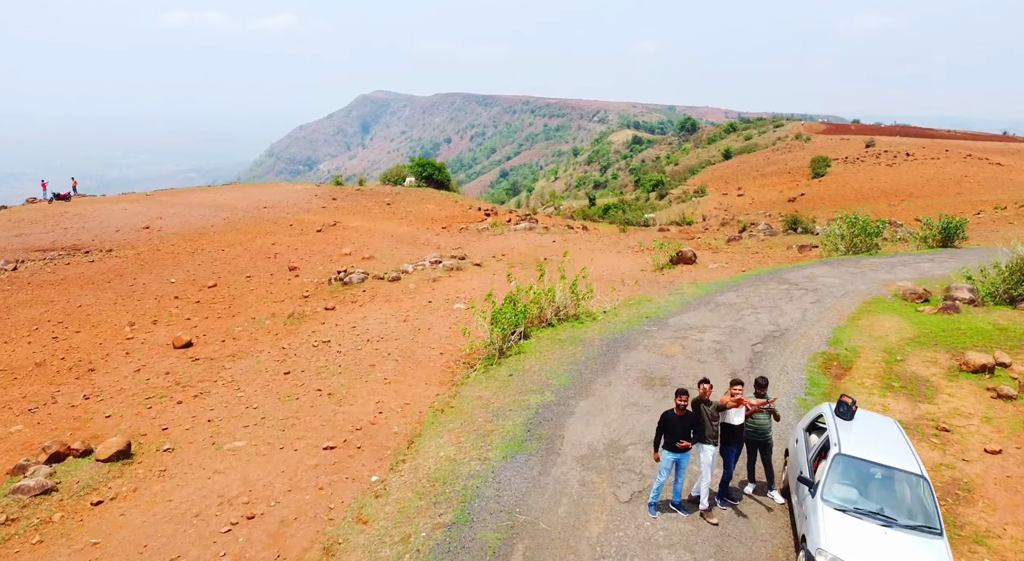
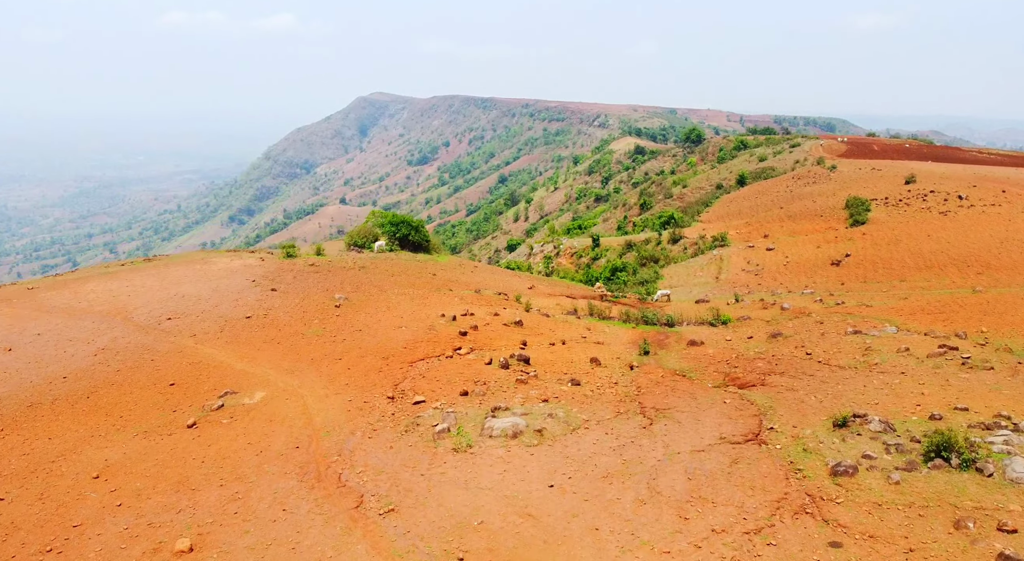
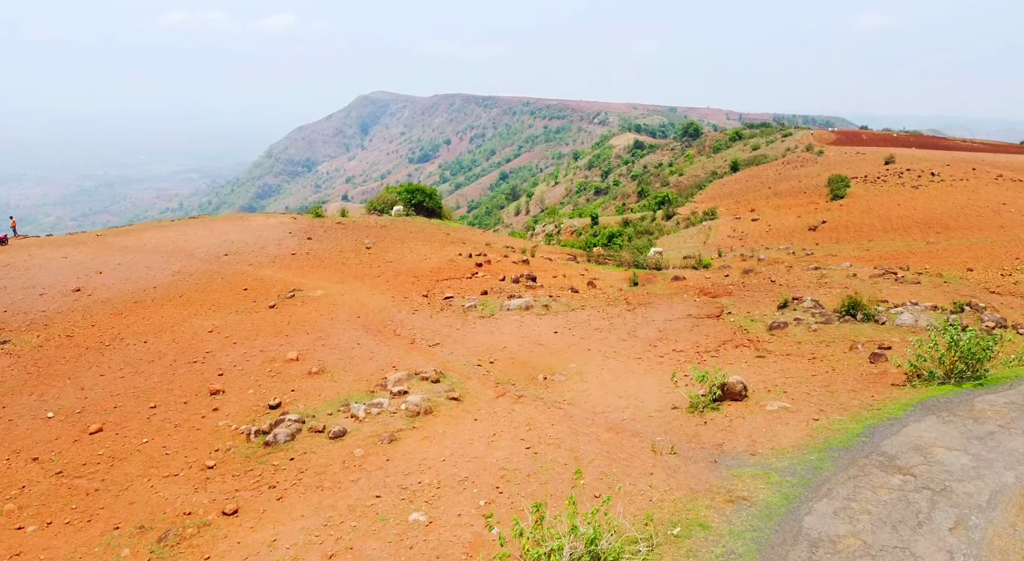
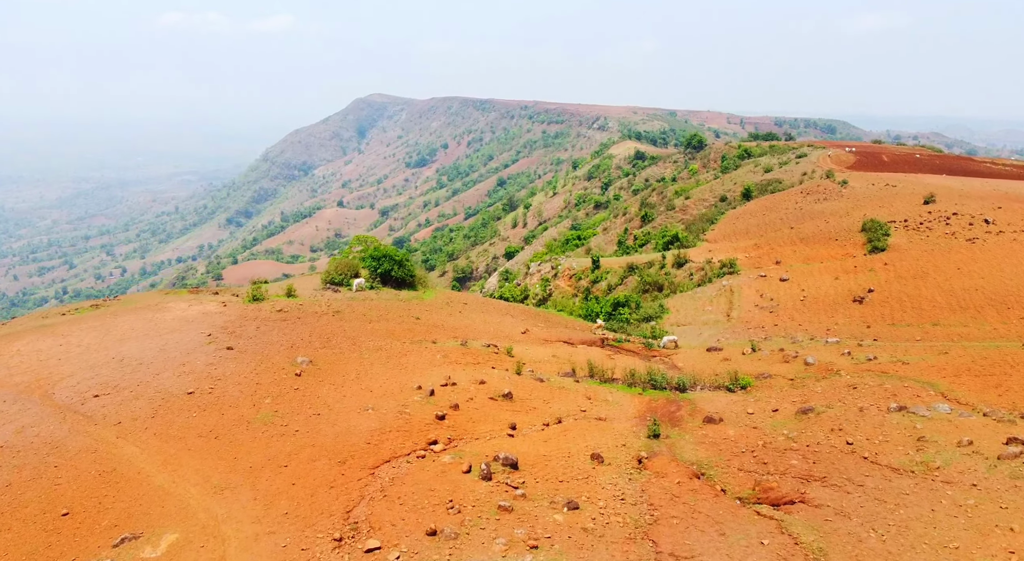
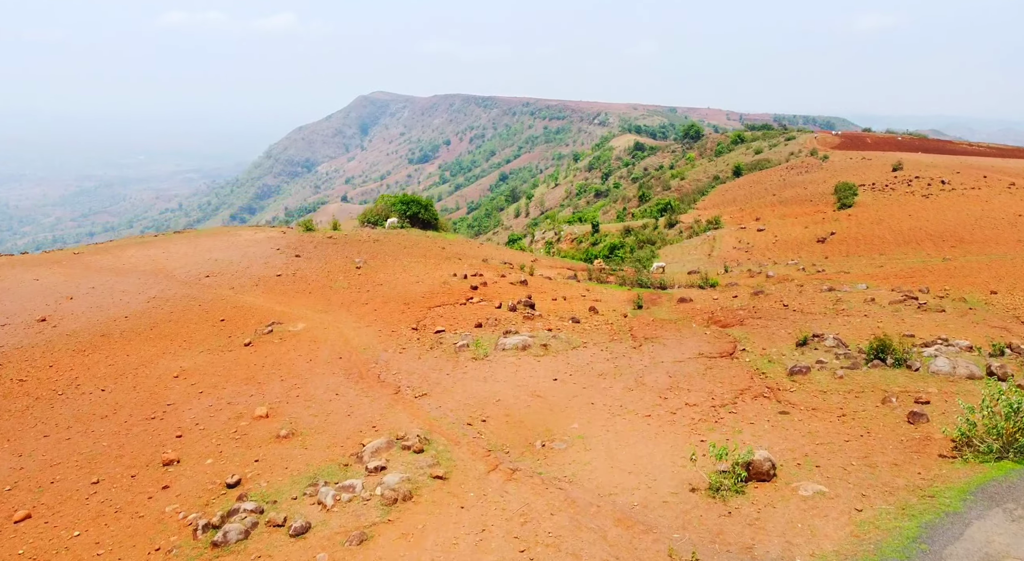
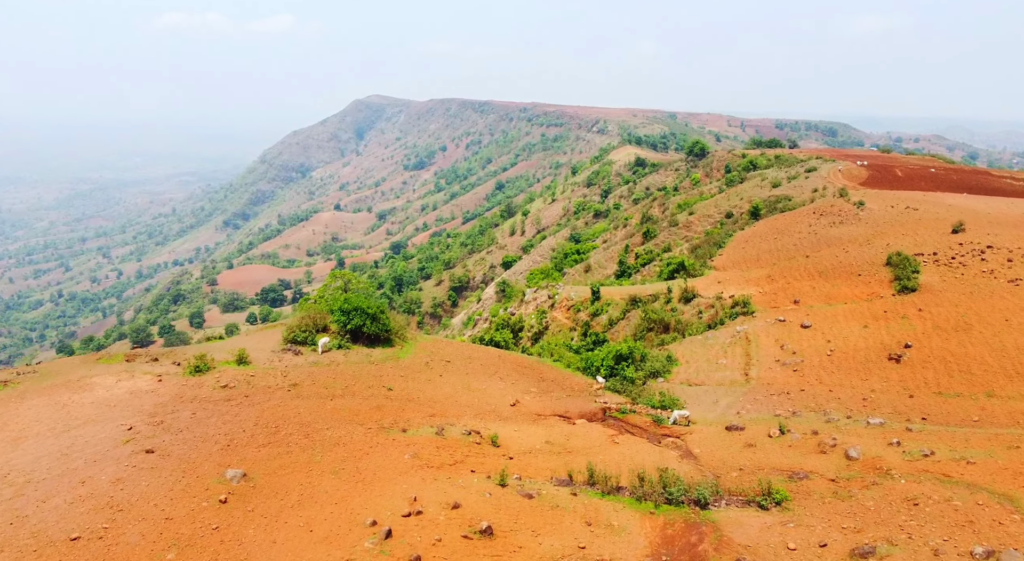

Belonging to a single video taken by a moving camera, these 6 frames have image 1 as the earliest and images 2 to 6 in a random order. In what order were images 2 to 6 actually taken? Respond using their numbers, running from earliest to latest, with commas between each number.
3, 5, 2, 4, 6
